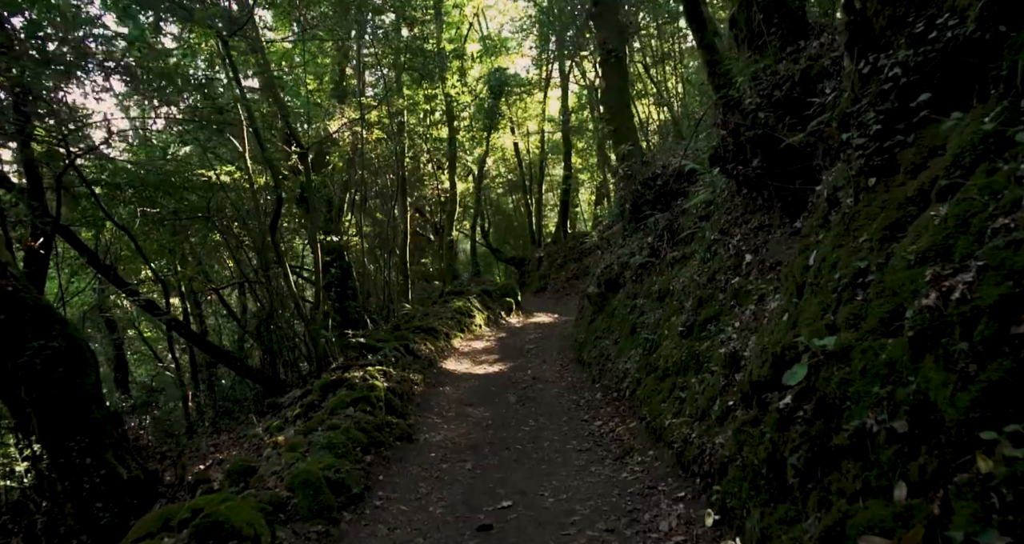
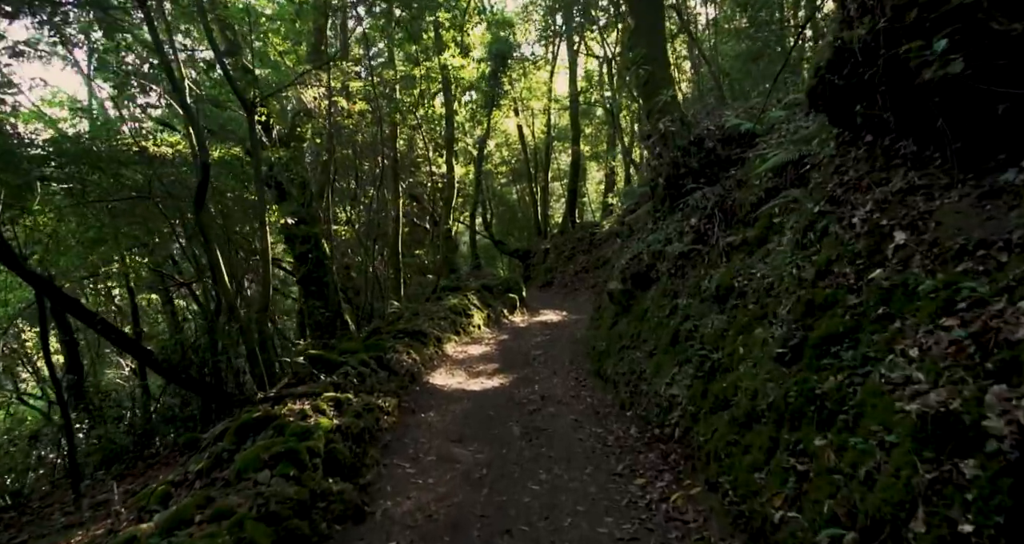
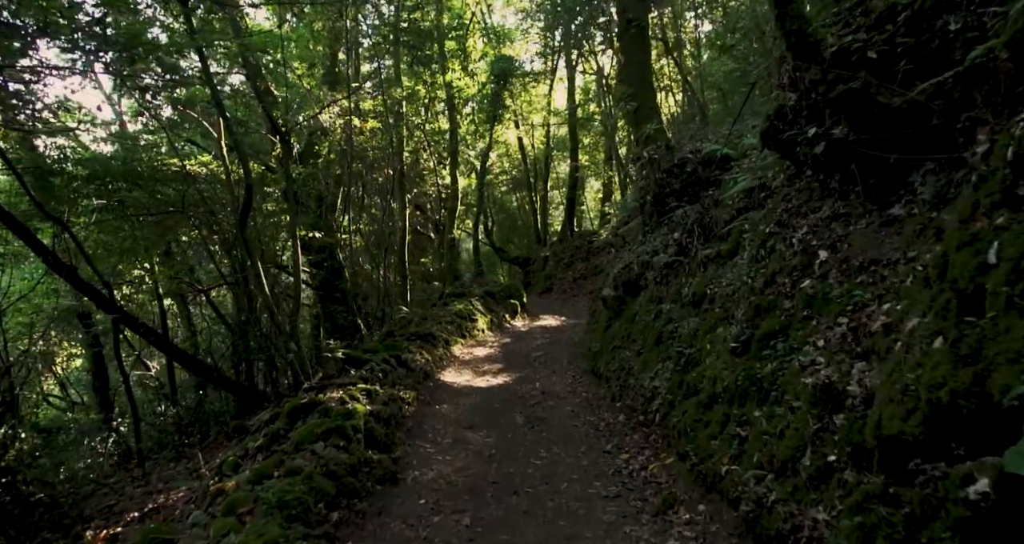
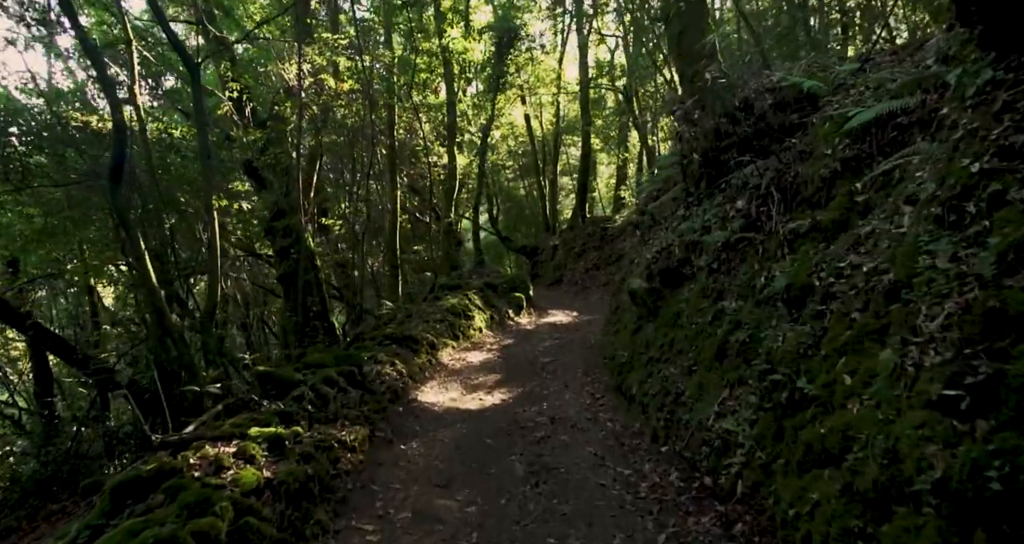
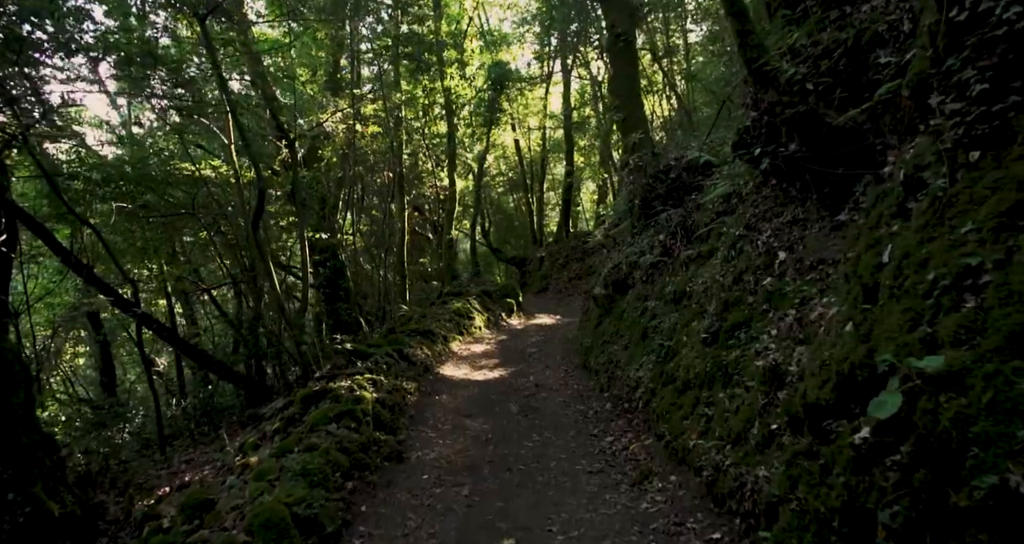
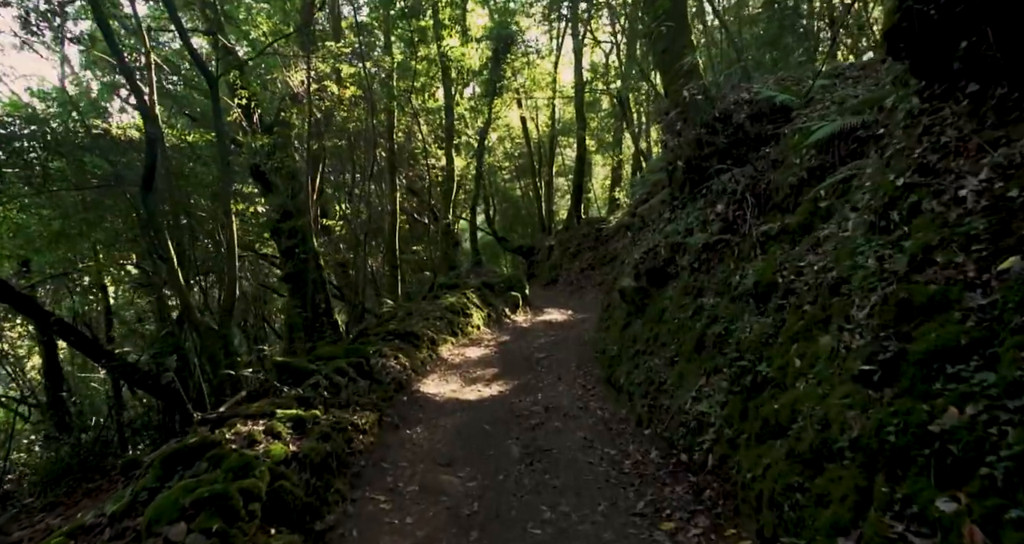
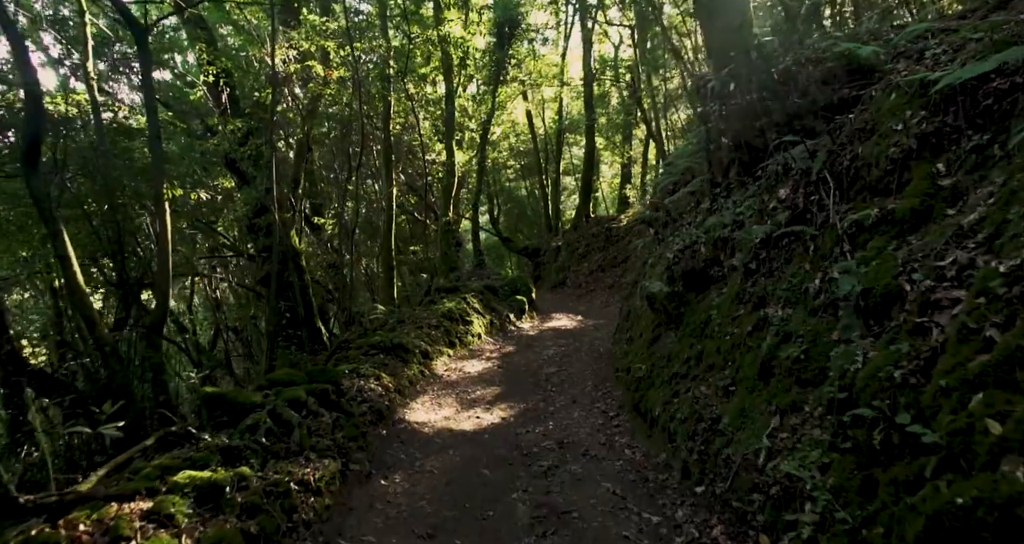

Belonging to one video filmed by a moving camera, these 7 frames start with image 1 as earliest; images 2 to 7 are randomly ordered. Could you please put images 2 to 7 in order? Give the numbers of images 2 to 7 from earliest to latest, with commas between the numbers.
5, 3, 2, 6, 4, 7
